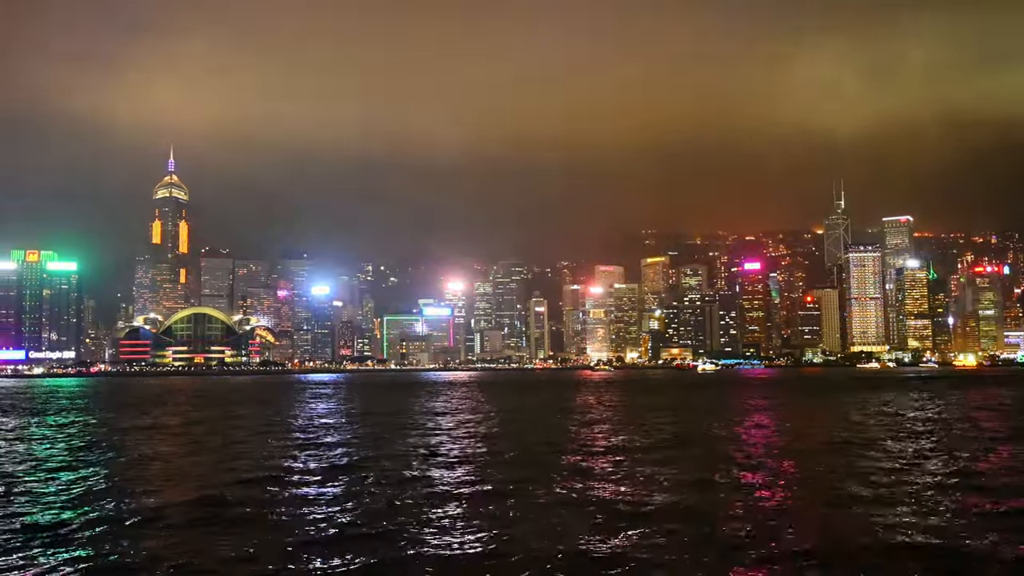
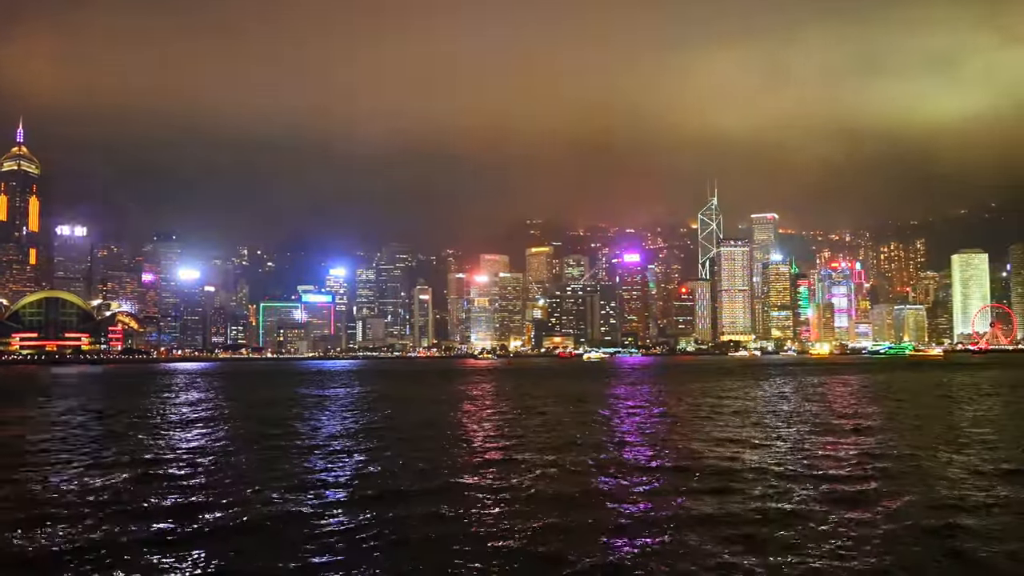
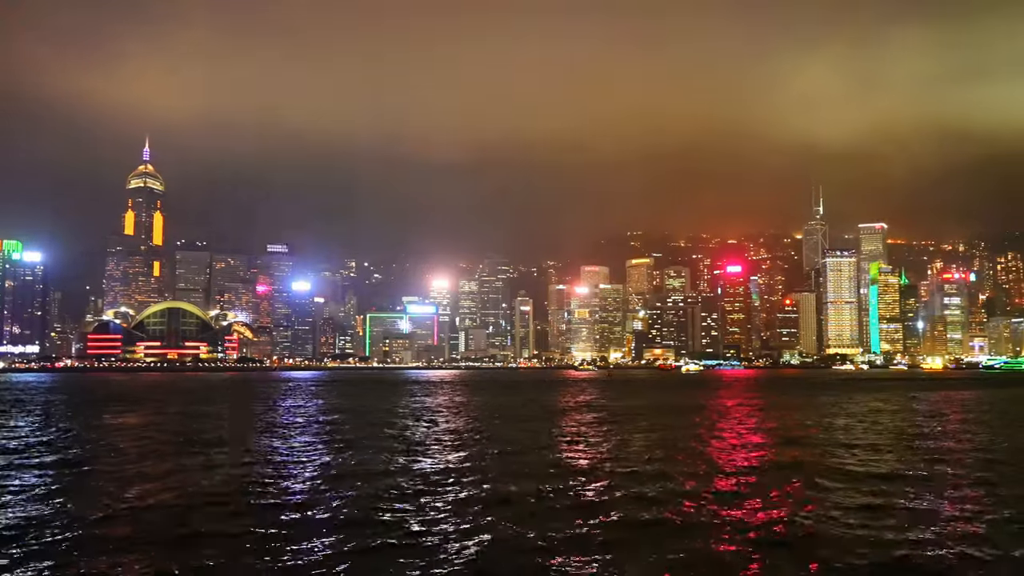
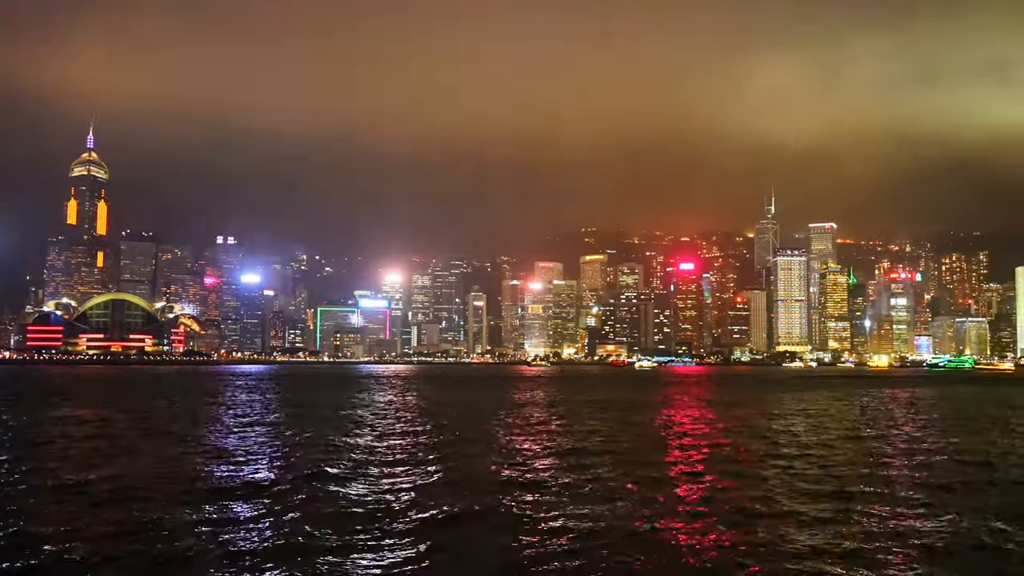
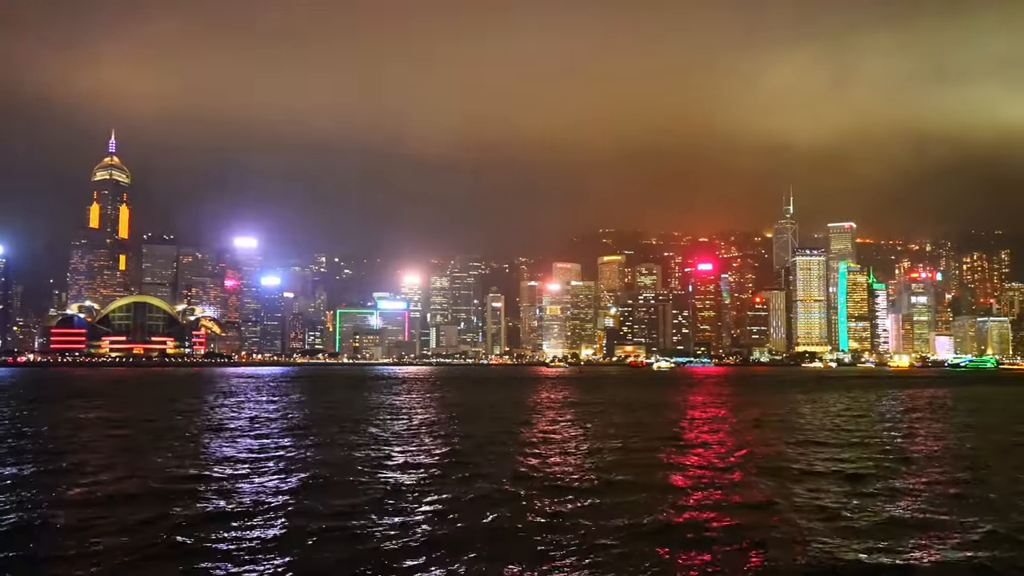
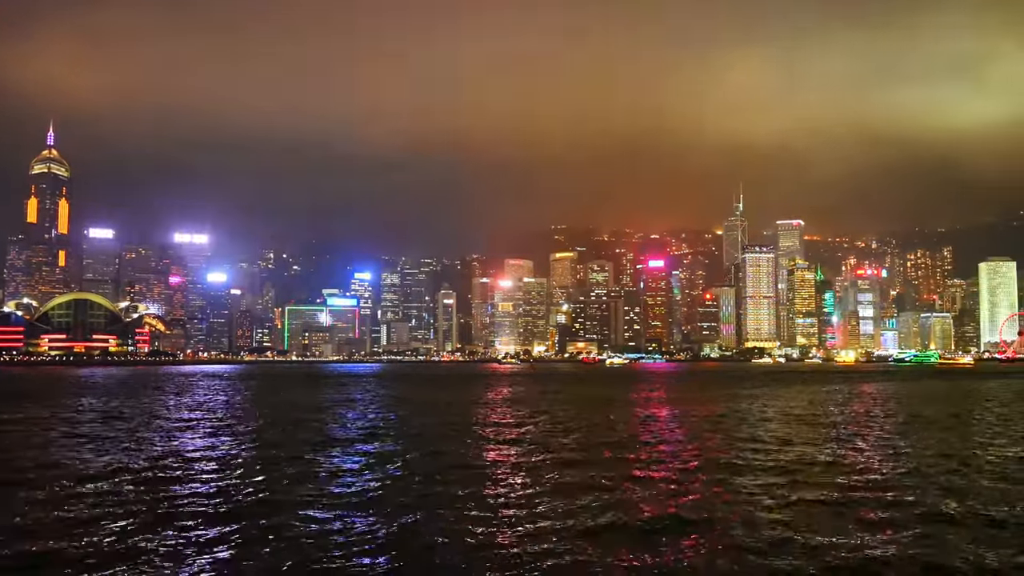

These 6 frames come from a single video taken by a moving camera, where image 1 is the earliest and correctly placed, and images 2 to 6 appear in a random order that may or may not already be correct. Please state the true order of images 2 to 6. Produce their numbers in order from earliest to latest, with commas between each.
3, 5, 4, 6, 2
